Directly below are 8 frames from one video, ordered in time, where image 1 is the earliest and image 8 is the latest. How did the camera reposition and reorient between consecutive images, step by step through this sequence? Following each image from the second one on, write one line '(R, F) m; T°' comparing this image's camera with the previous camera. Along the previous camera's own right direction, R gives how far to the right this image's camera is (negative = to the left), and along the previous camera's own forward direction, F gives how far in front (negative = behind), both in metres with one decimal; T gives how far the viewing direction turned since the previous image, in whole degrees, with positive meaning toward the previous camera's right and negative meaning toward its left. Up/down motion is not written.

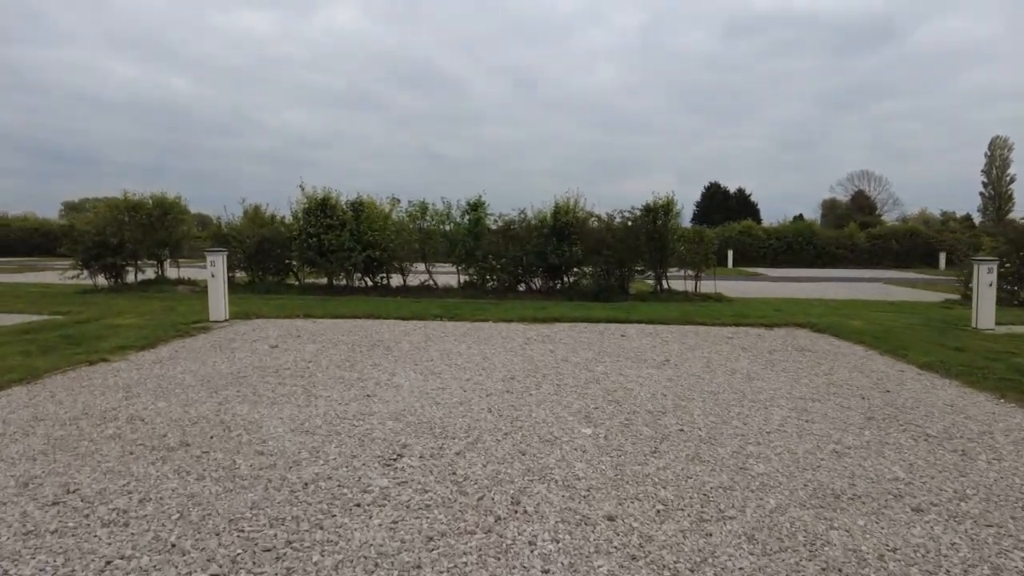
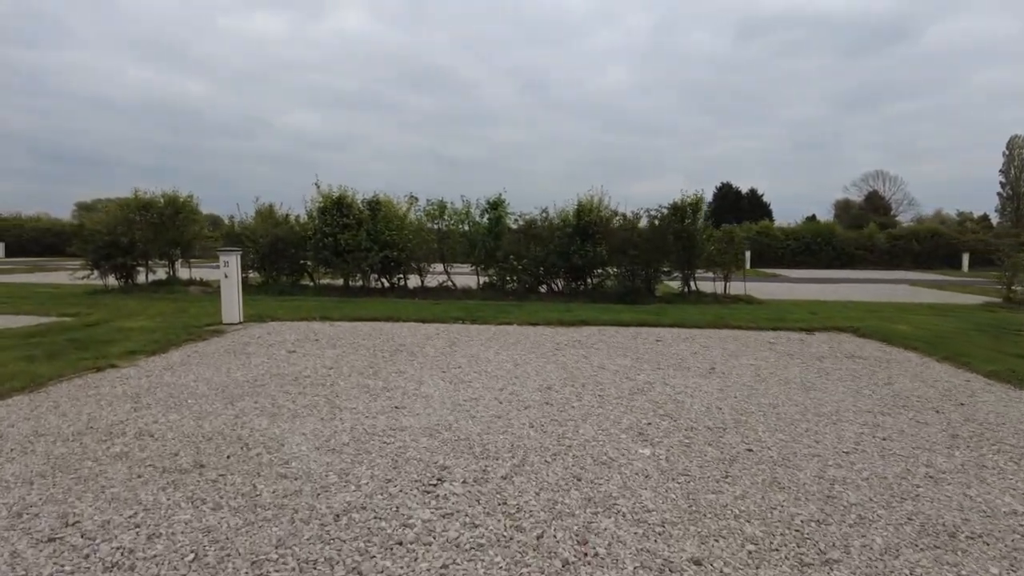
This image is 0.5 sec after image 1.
(-0.3, +0.6) m; -1°
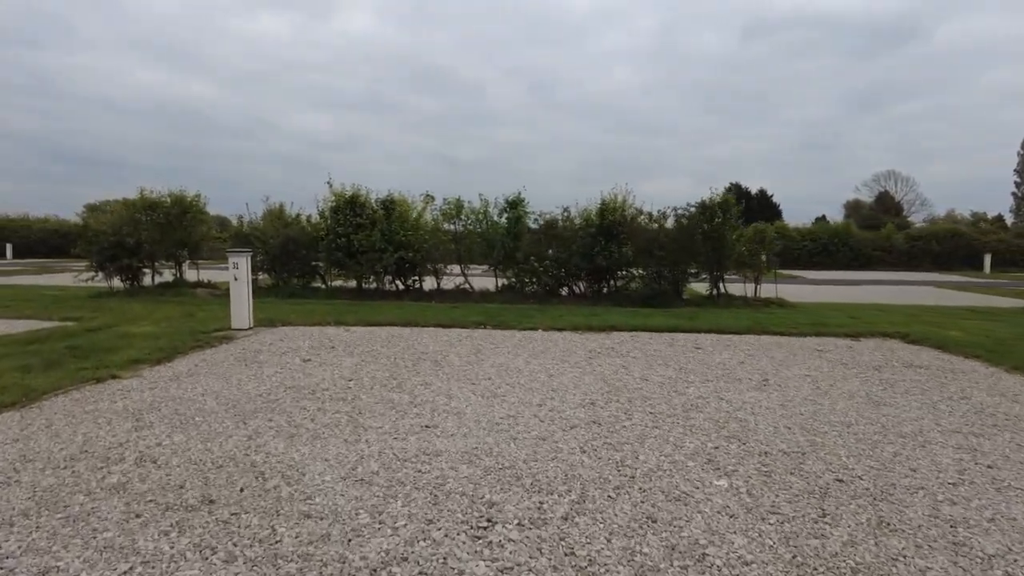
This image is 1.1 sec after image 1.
(-0.4, +0.7) m; -1°
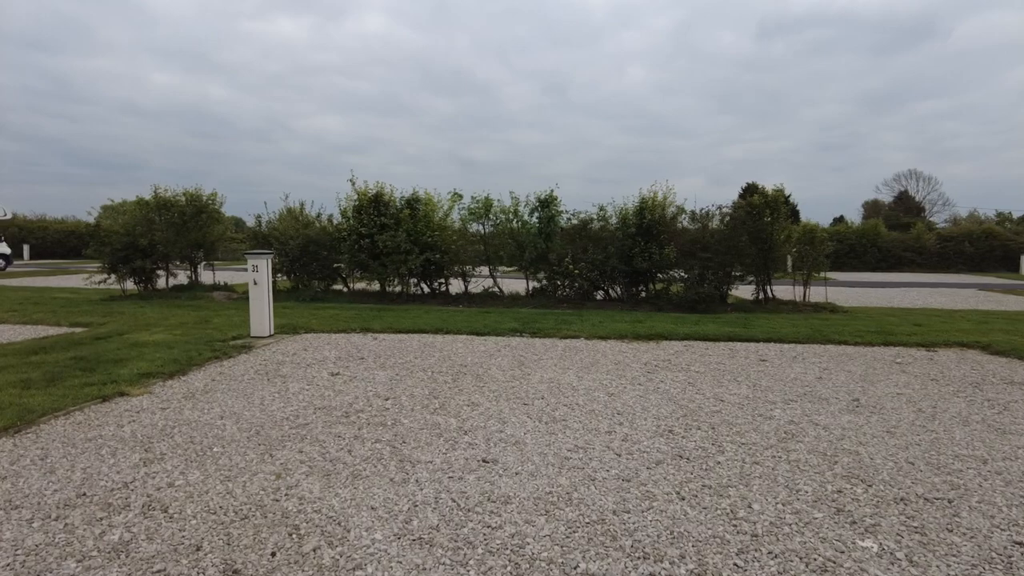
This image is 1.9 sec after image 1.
(-0.5, +0.9) m; -1°
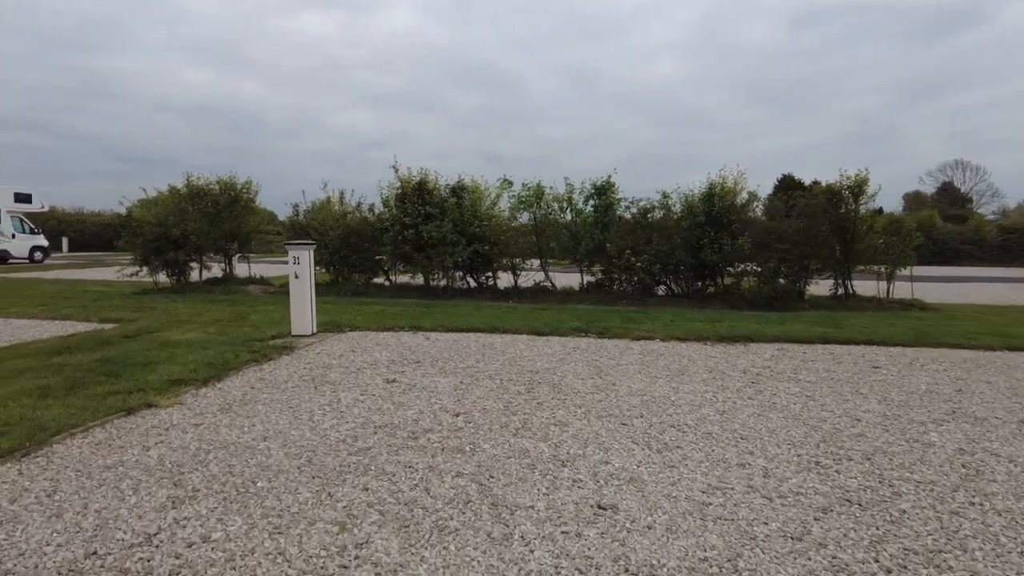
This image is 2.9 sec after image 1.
(-0.6, +1.1) m; -2°
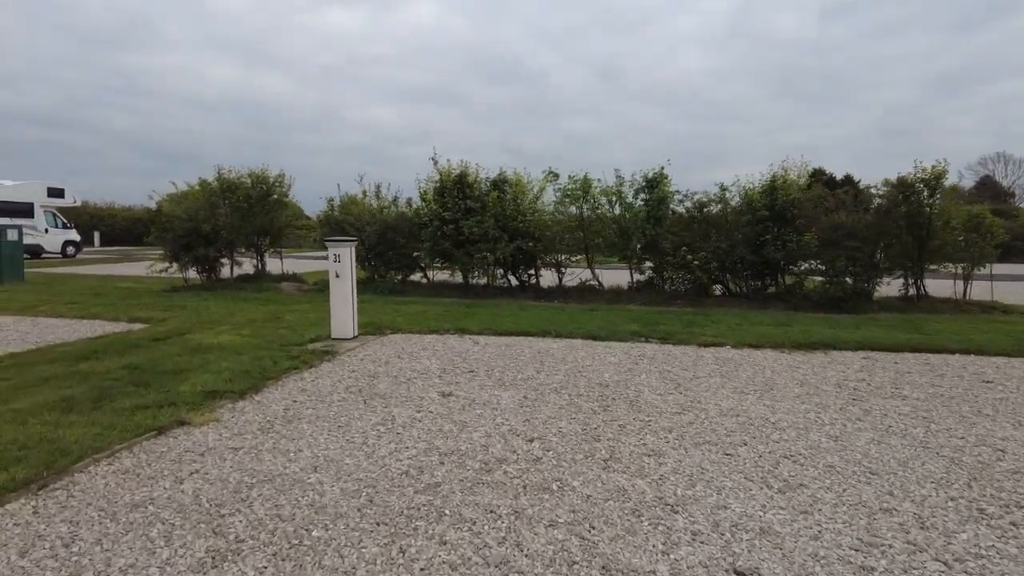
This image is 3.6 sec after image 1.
(-0.5, +0.8) m; -2°
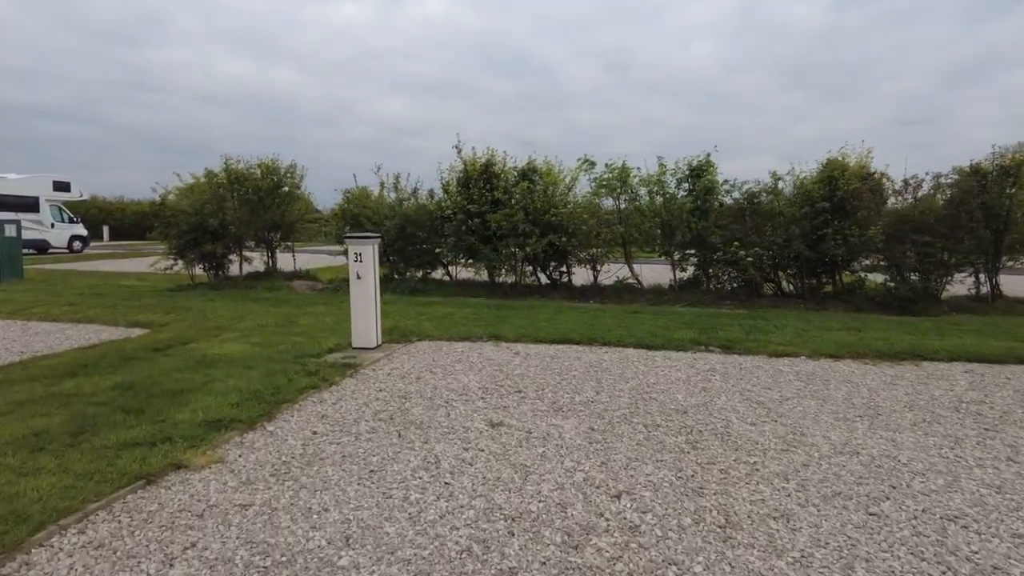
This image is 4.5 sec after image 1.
(-0.4, +1.1) m; -1°
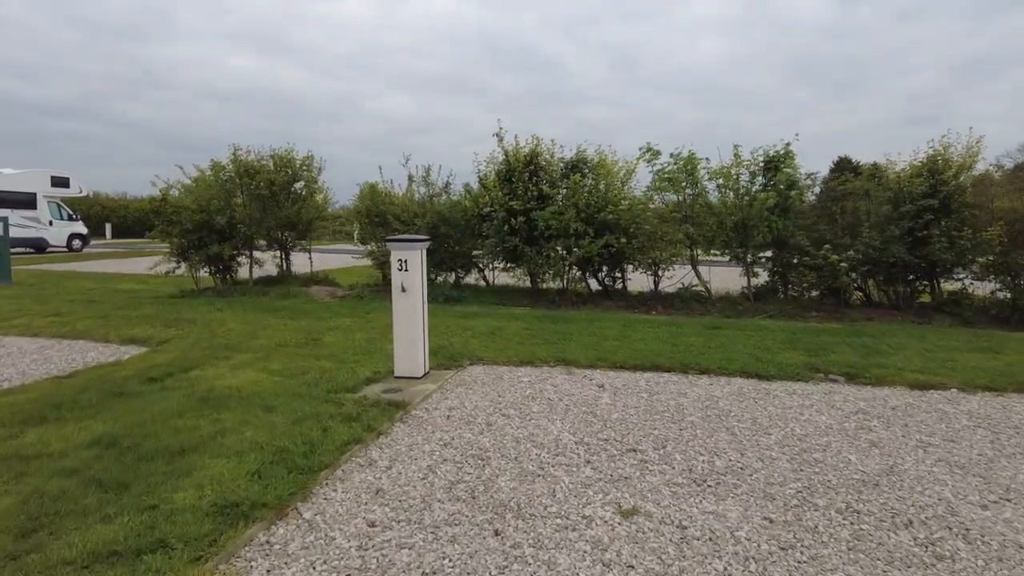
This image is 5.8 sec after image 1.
(-0.8, +1.6) m; 0°
